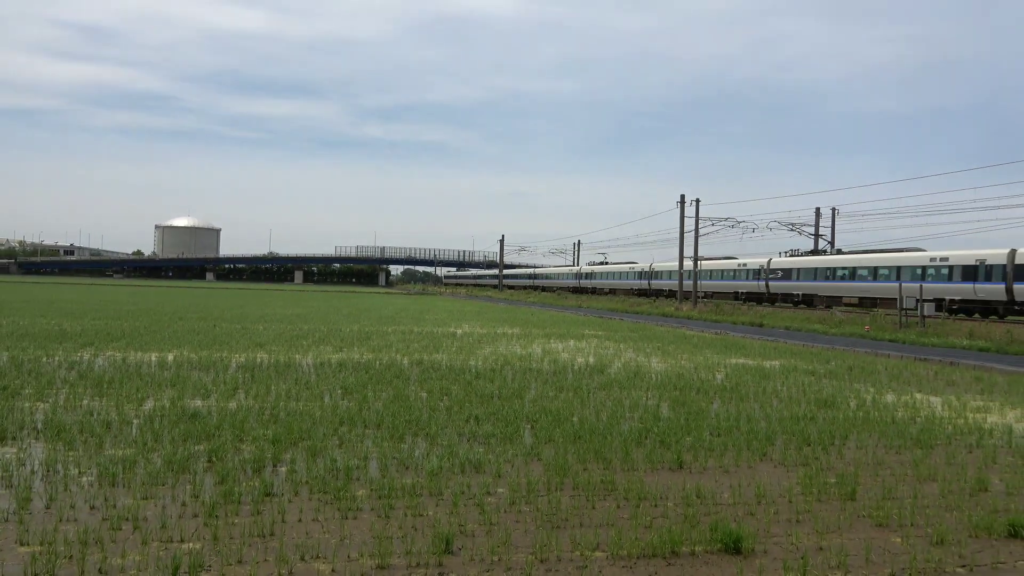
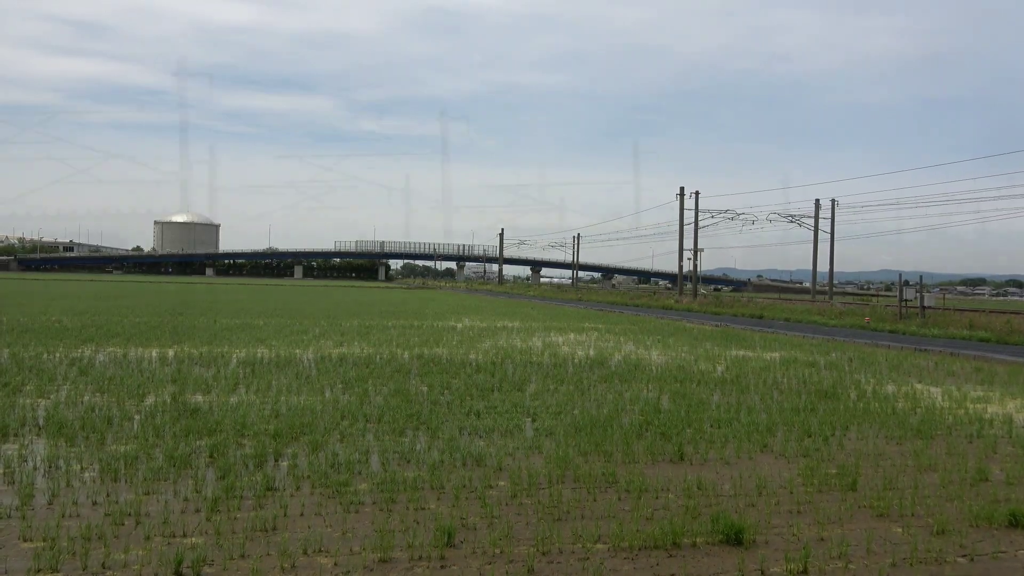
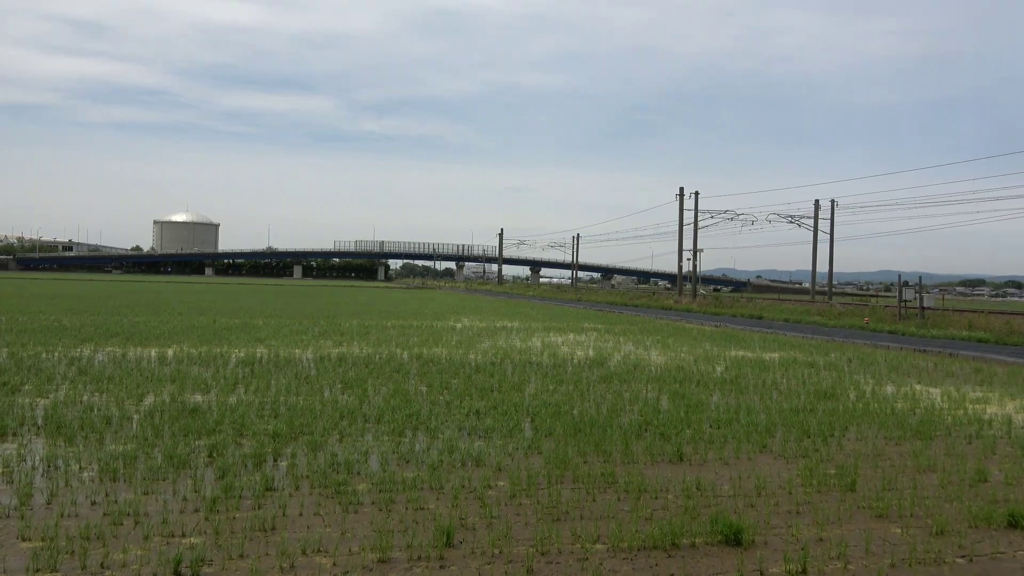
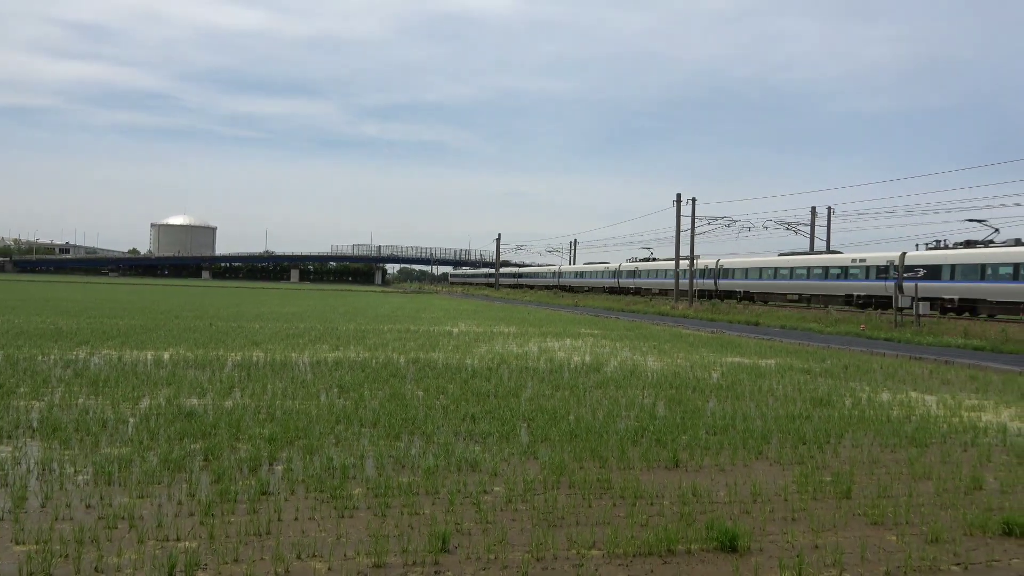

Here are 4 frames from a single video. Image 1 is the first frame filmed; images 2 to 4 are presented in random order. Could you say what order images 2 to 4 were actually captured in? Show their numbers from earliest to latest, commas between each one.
4, 3, 2
